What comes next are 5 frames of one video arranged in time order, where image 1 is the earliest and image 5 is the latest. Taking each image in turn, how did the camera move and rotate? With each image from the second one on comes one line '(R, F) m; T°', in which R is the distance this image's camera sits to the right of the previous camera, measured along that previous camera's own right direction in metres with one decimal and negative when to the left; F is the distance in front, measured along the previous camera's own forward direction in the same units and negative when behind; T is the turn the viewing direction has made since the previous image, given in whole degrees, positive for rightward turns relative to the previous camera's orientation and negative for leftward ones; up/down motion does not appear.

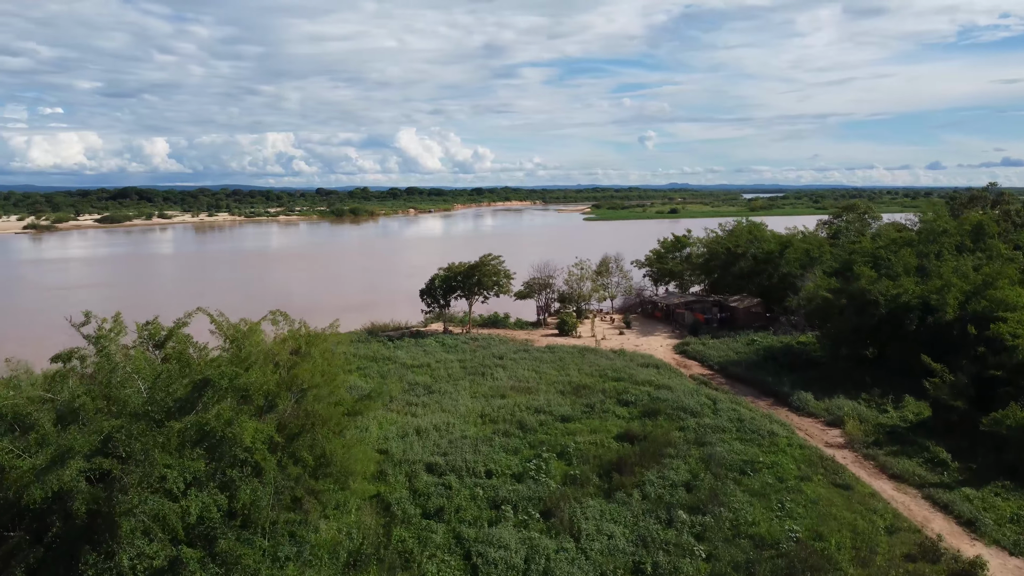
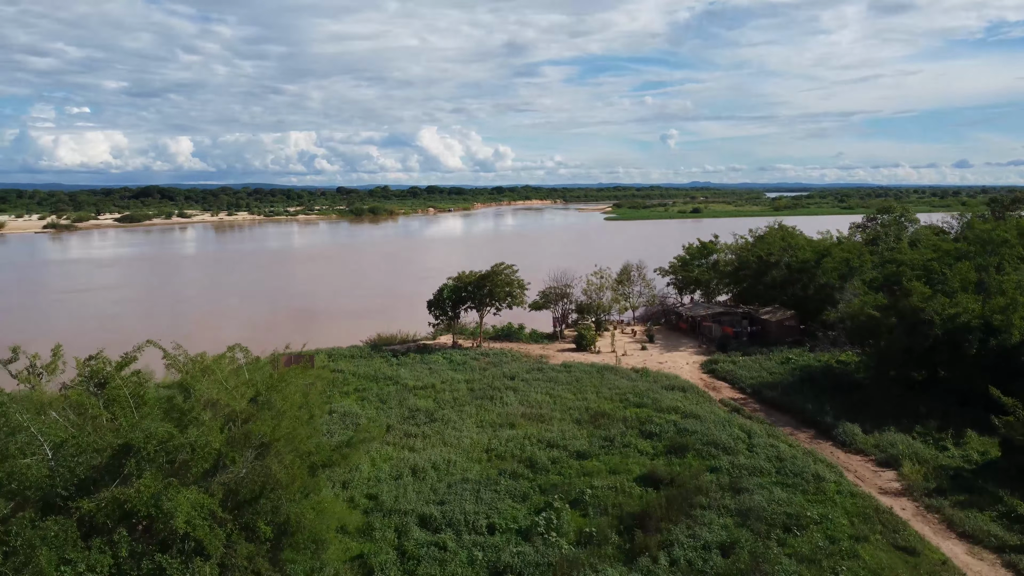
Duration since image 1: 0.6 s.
(+0.1, +1.4) m; -1°
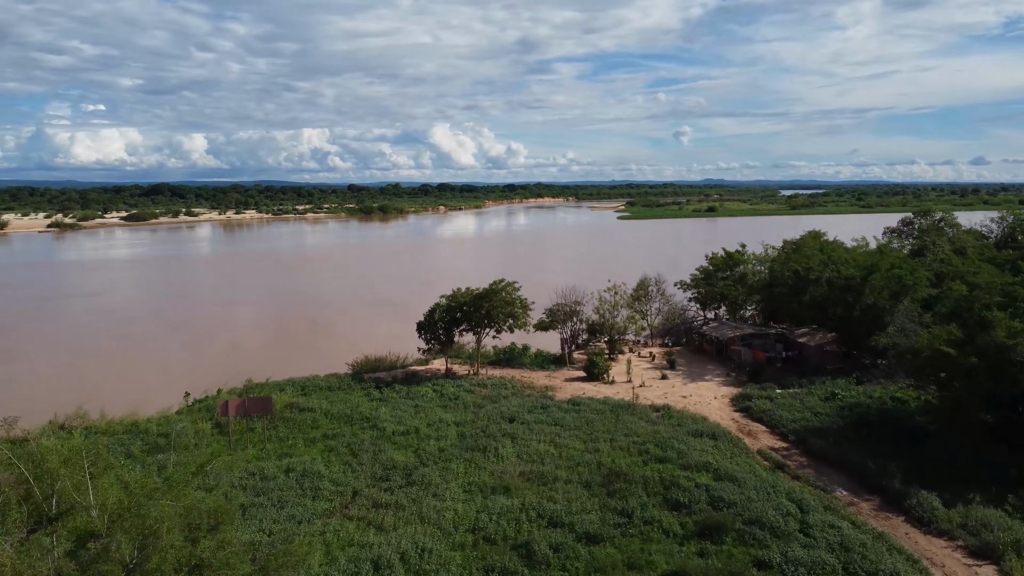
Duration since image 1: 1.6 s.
(+0.2, +2.3) m; -1°
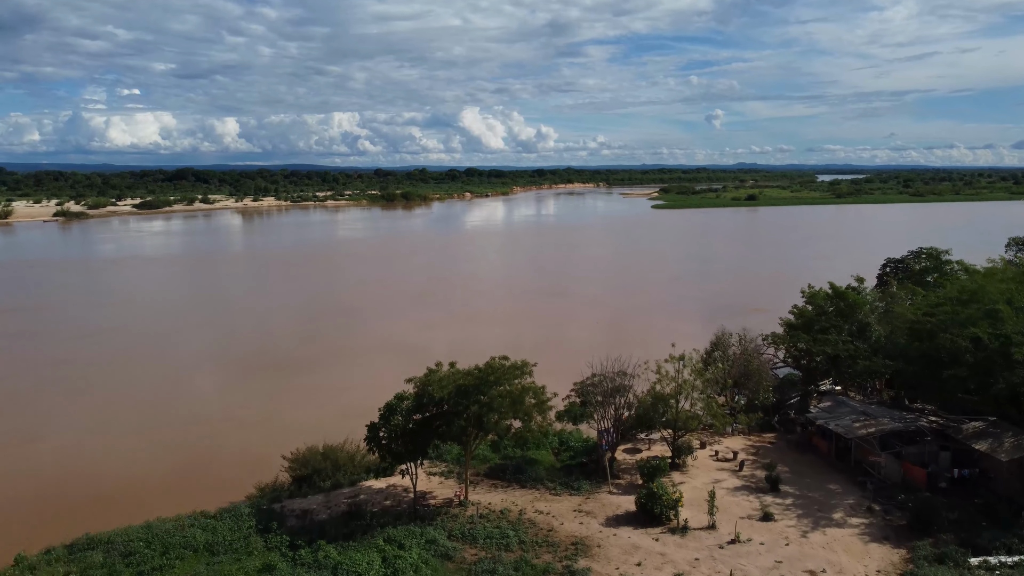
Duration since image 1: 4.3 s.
(+0.2, +6.4) m; -2°
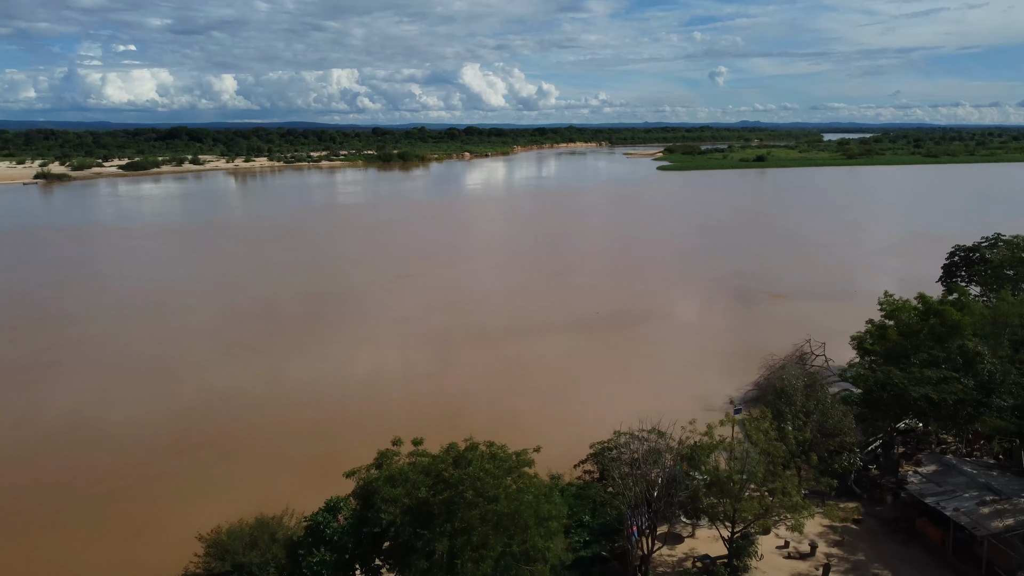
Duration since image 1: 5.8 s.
(+0.1, +3.5) m; 0°
